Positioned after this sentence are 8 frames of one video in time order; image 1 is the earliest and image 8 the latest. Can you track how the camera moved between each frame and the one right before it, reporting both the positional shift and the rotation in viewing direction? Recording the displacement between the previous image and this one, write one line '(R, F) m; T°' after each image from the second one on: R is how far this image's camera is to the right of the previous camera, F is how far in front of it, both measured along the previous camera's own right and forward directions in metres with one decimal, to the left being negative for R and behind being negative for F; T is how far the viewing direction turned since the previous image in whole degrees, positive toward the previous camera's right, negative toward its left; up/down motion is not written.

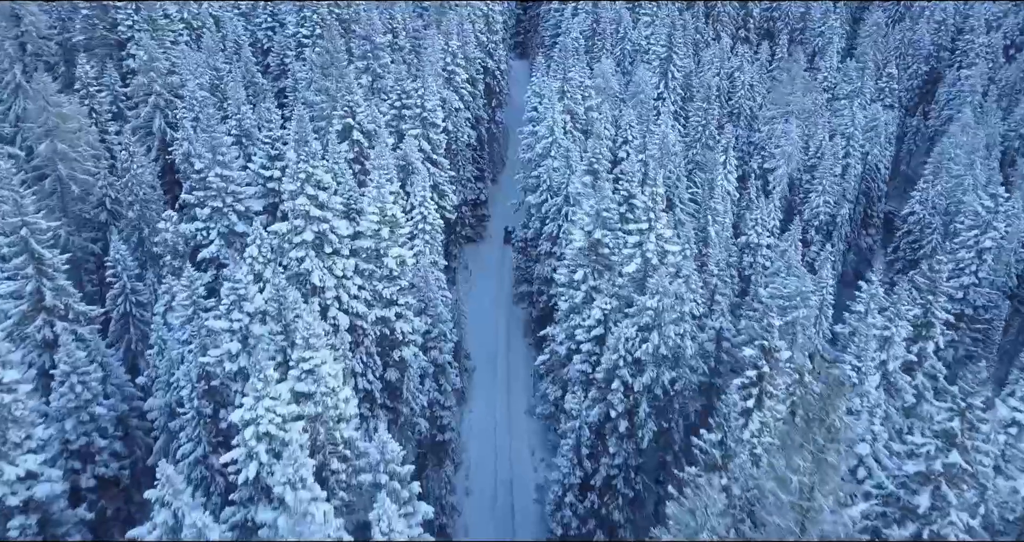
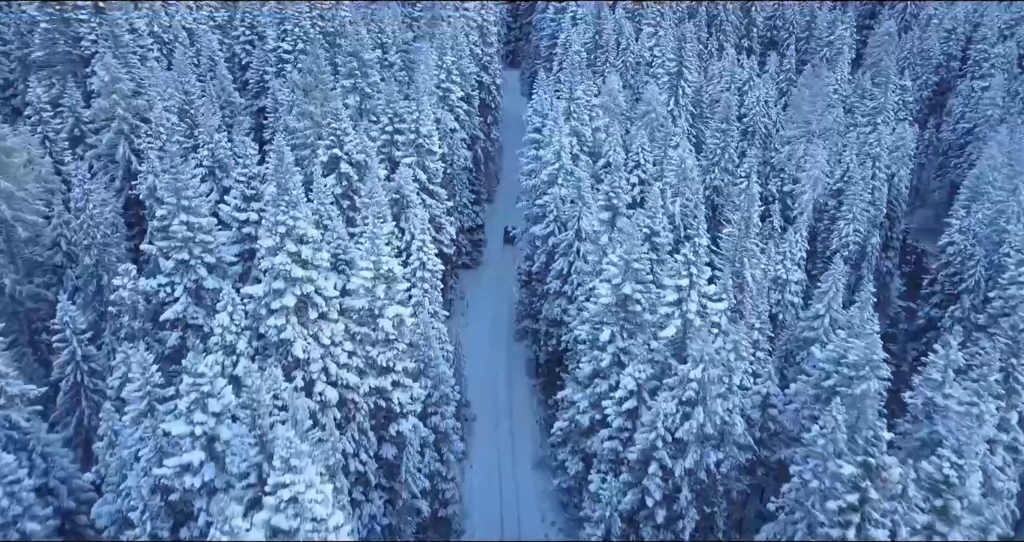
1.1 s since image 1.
(-1.0, +4.1) m; +1°
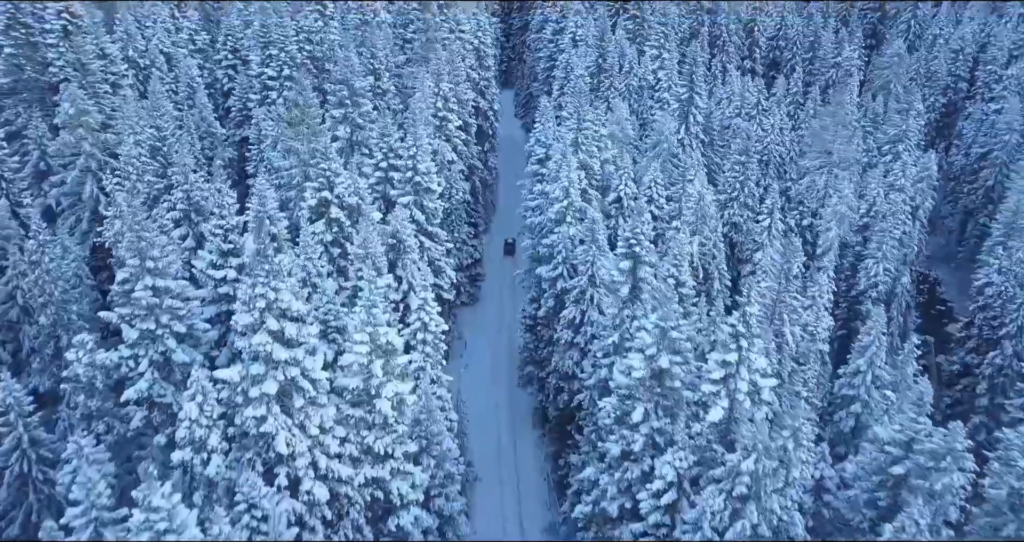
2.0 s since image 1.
(-0.9, +3.3) m; +1°
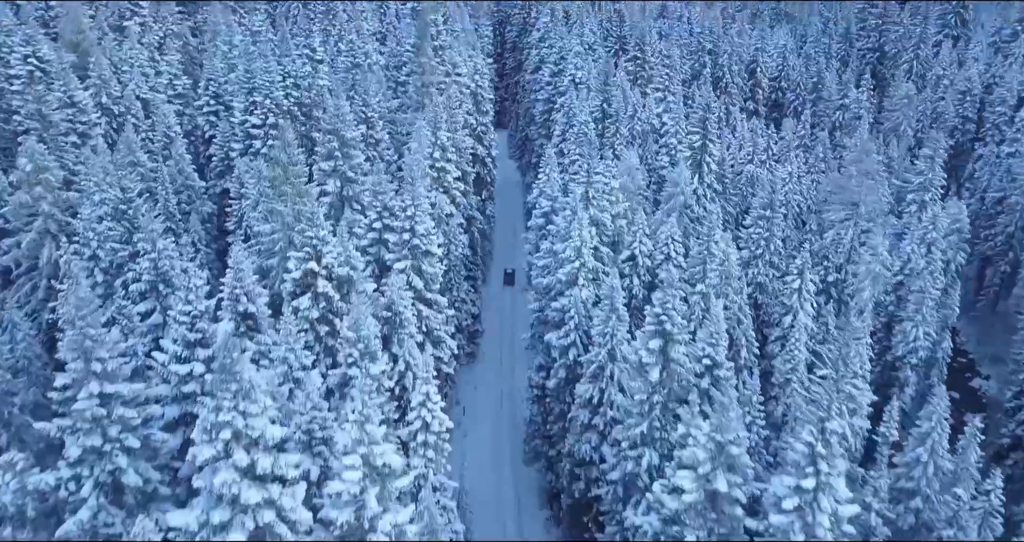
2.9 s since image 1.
(-0.8, +3.6) m; +1°
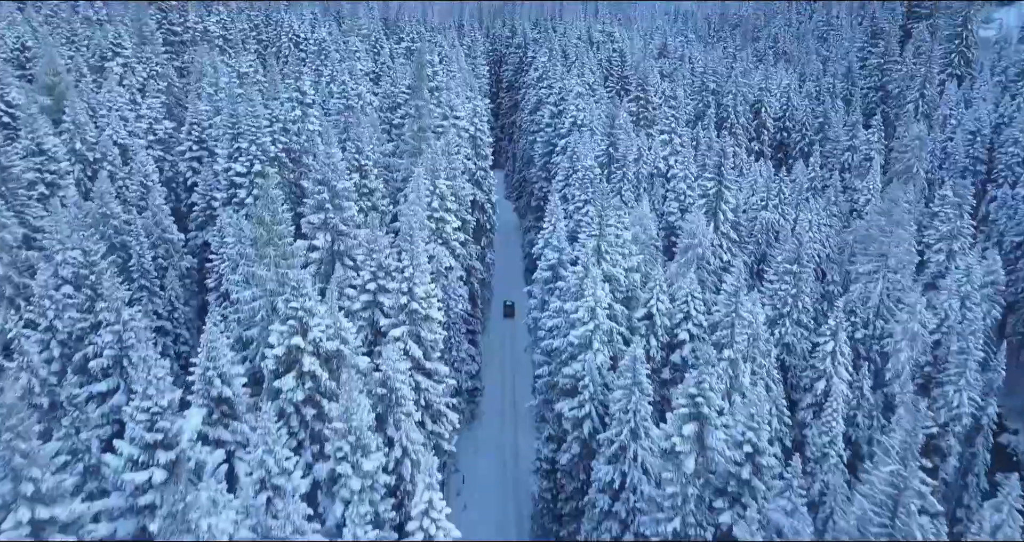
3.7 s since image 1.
(-0.7, +3.1) m; +1°
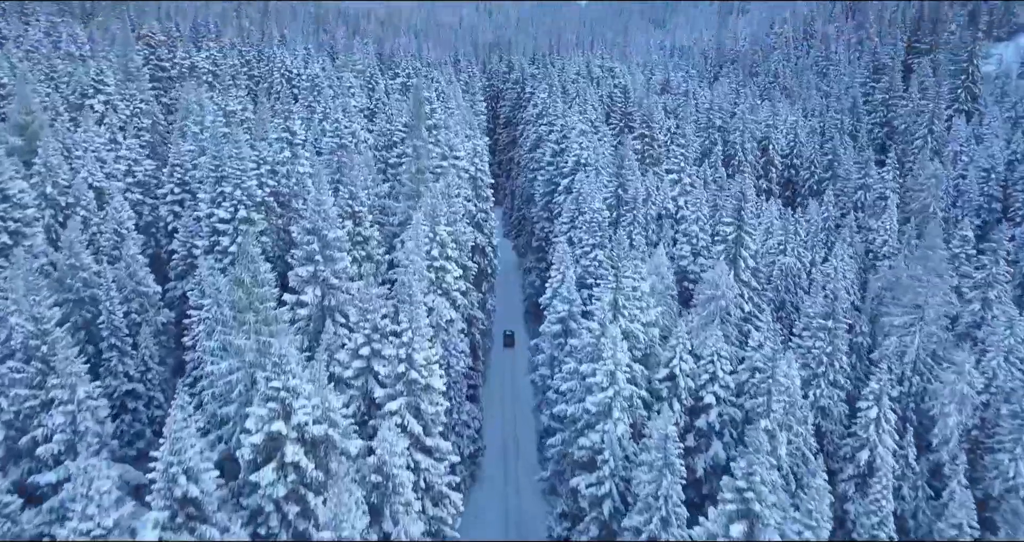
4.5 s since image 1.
(-0.6, +3.1) m; +1°
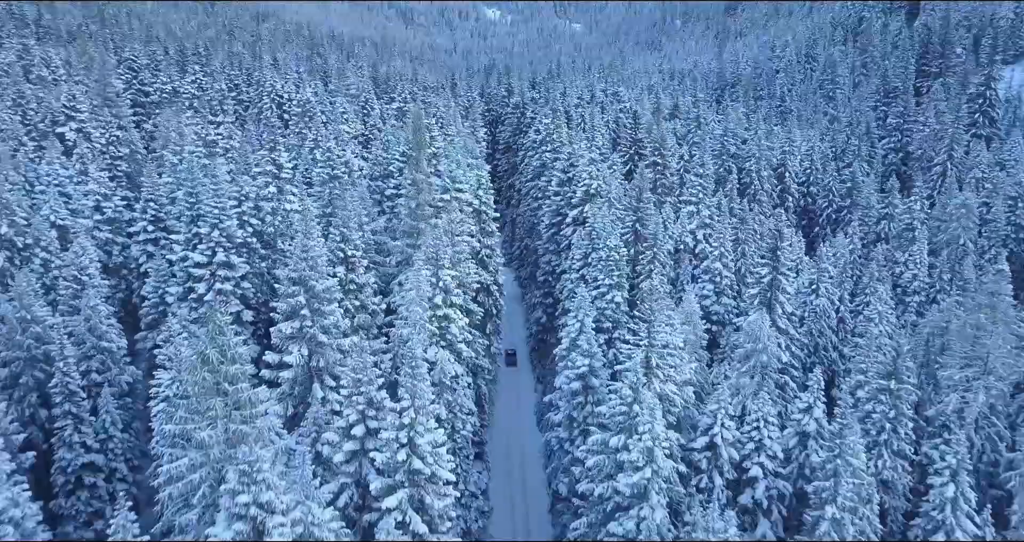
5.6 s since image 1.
(-0.8, +4.1) m; 0°
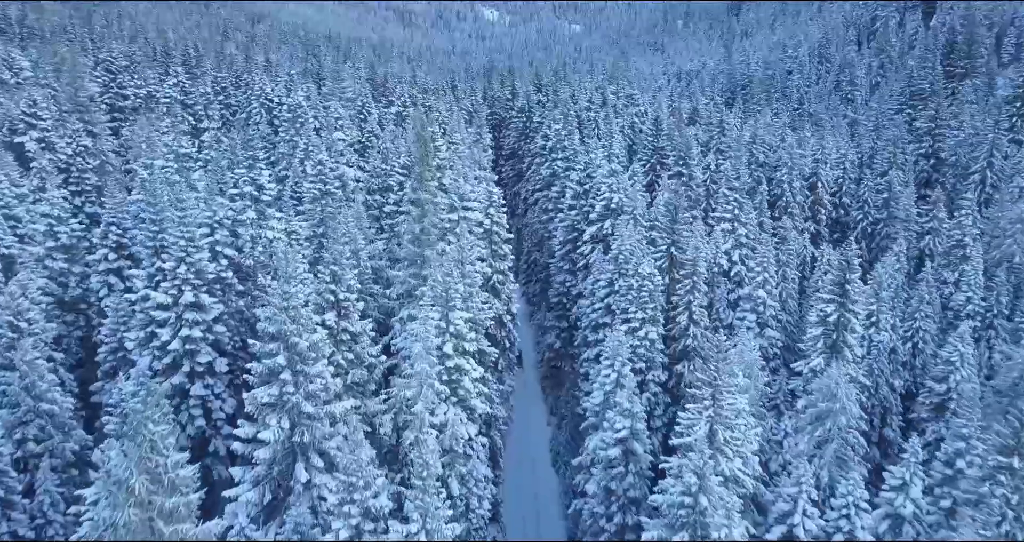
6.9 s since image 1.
(-1.0, +5.4) m; 0°
